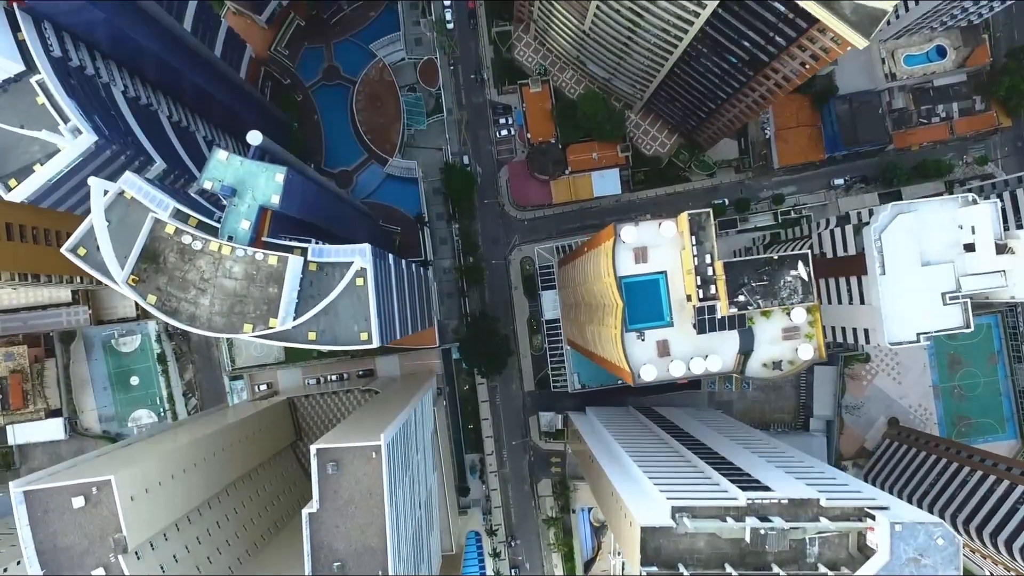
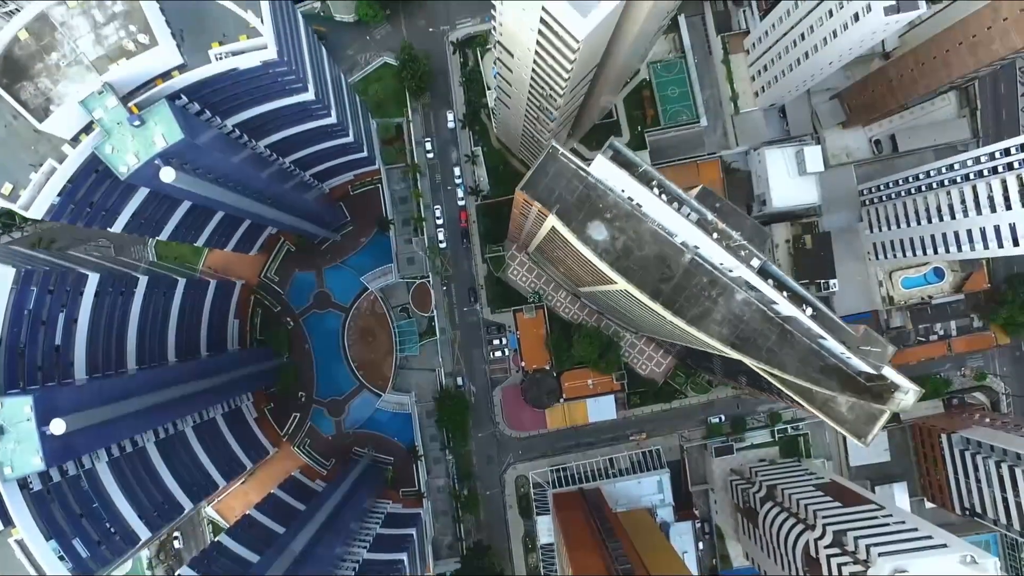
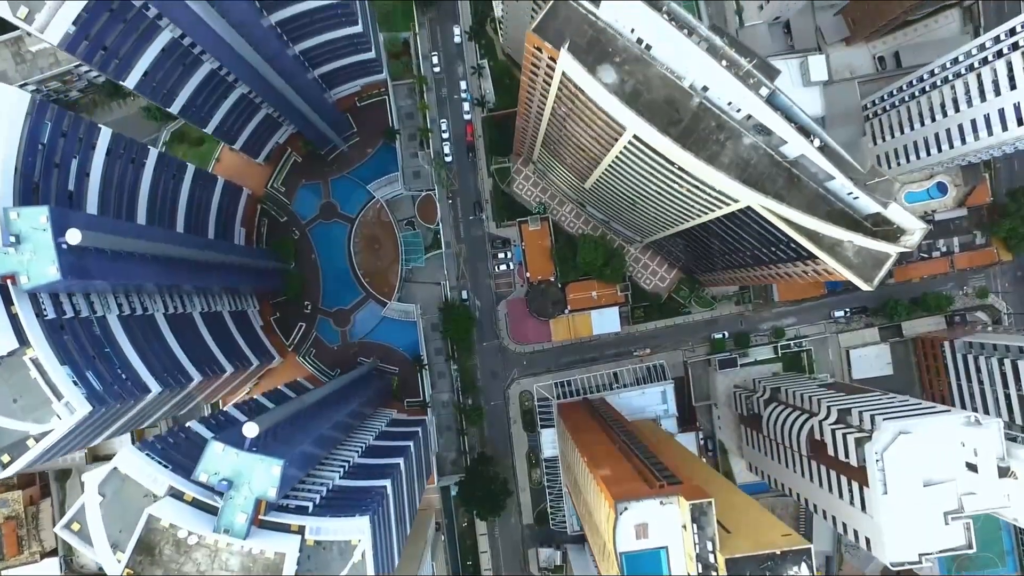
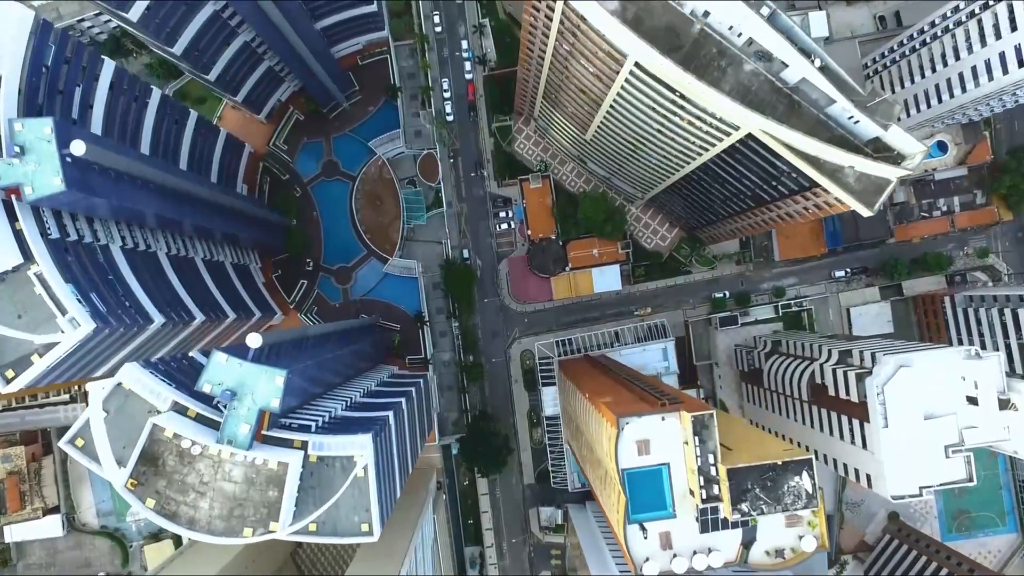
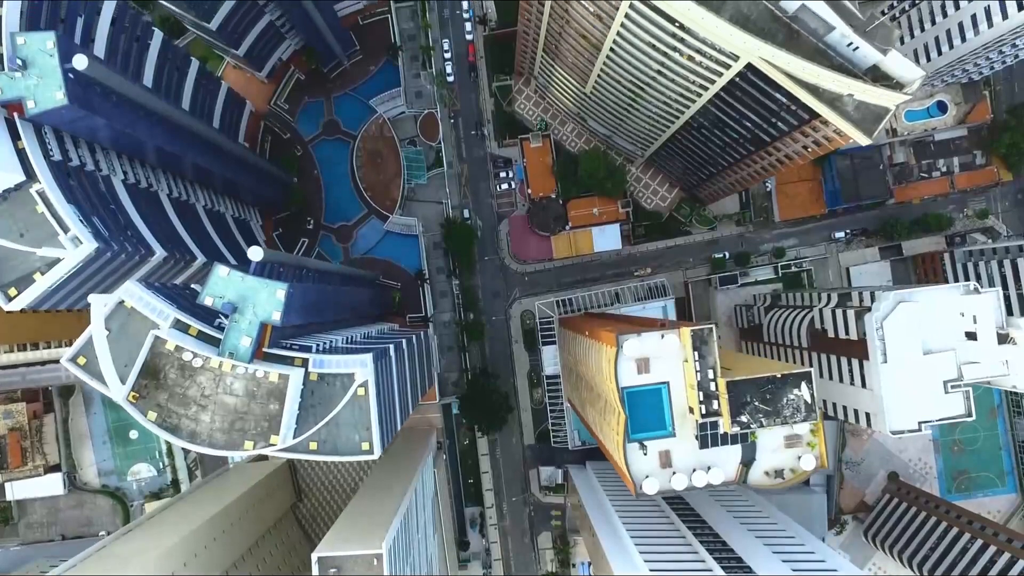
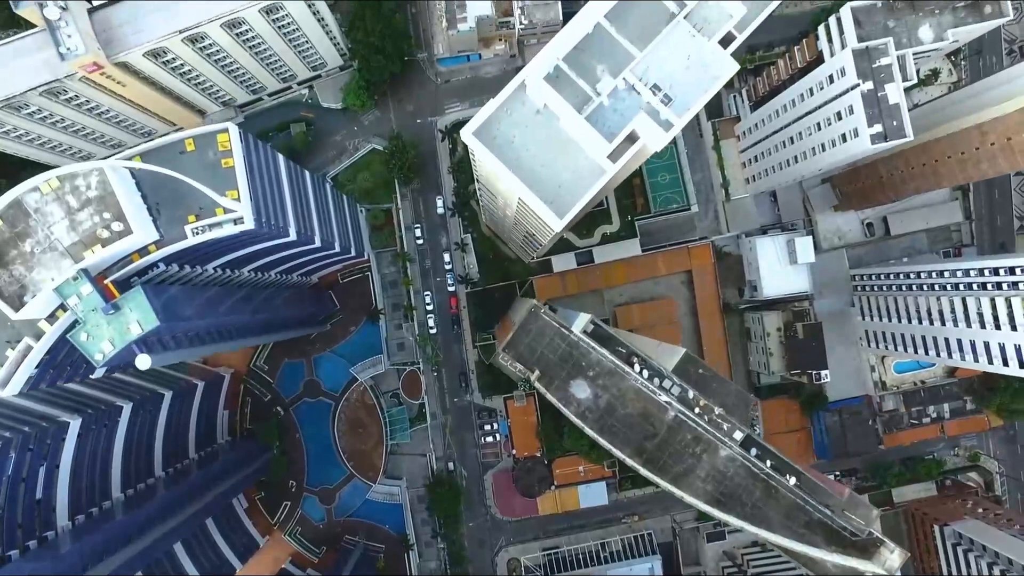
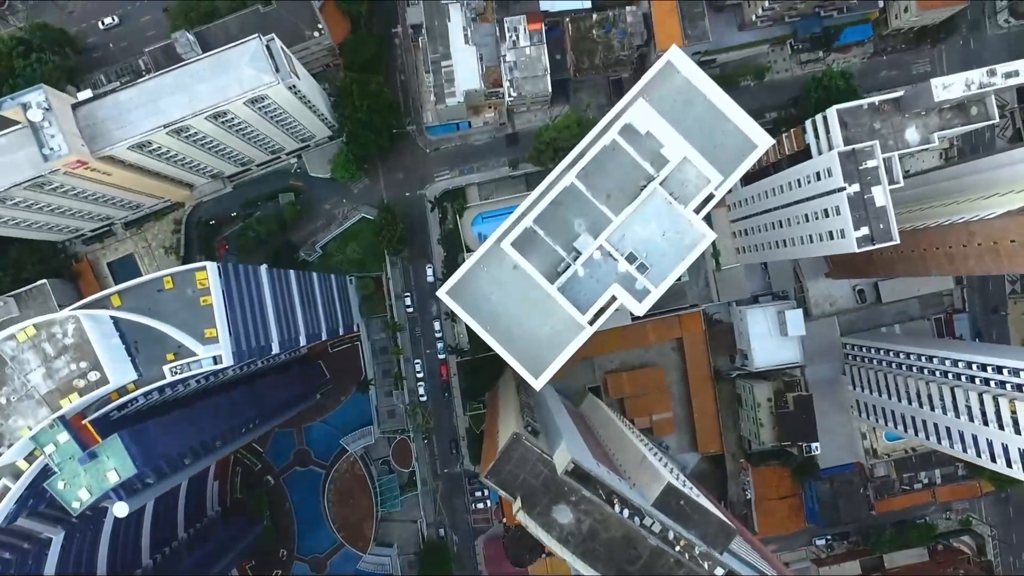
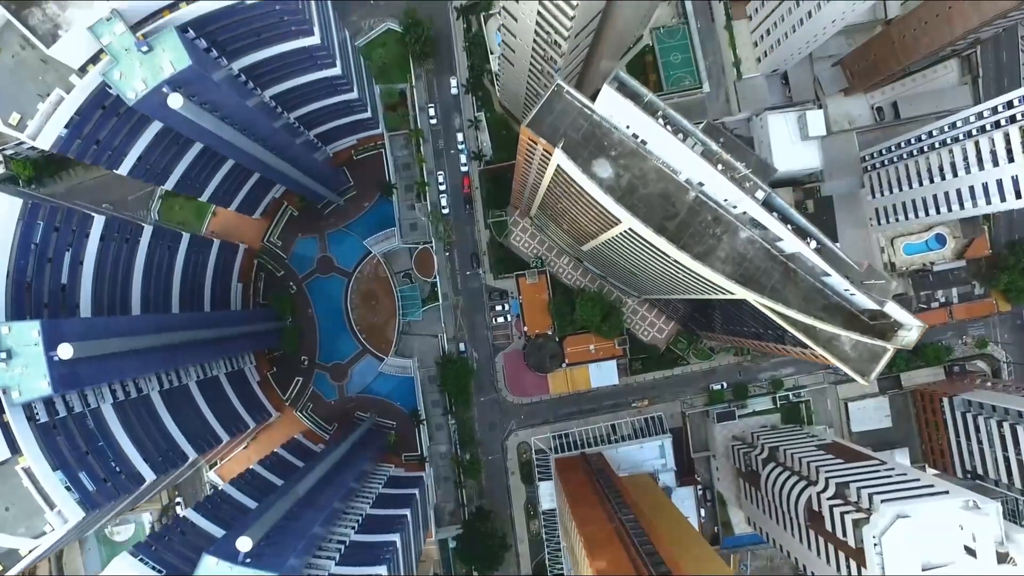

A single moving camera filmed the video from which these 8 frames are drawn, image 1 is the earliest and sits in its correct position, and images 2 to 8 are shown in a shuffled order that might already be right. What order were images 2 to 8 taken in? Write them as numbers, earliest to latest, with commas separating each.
5, 4, 3, 8, 2, 6, 7
